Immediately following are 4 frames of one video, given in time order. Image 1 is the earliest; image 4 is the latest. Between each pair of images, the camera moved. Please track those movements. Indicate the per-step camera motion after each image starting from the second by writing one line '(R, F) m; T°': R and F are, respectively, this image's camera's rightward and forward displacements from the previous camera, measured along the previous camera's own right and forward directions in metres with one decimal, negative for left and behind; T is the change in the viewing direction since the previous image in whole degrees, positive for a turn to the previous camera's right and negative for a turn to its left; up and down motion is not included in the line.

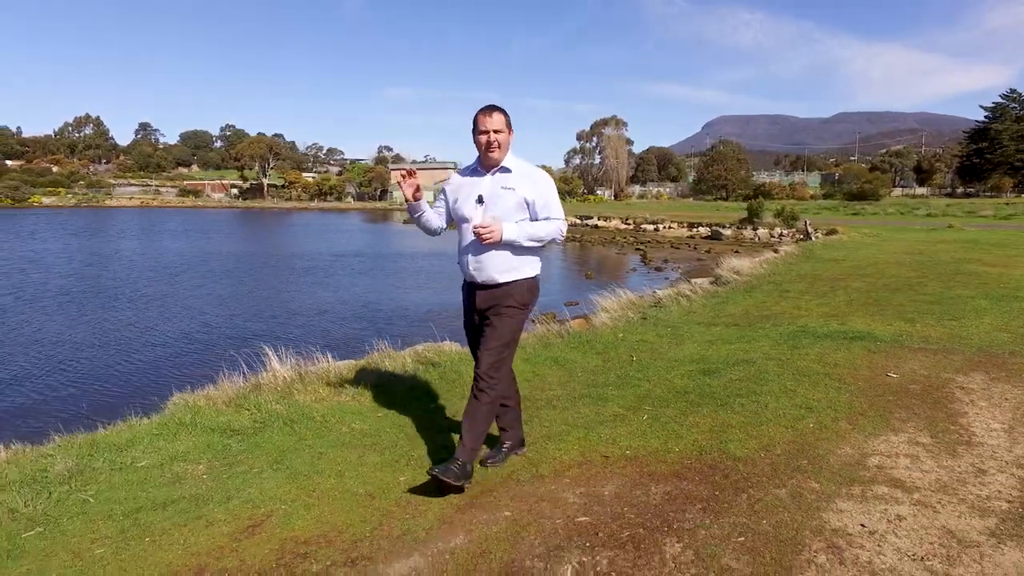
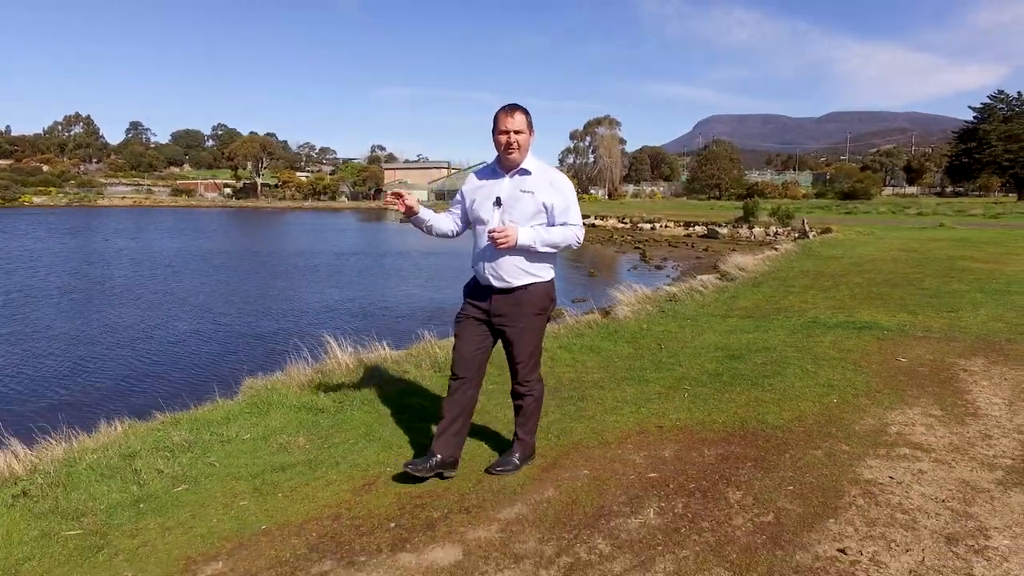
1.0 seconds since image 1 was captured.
(-0.6, -0.6) m; +1°
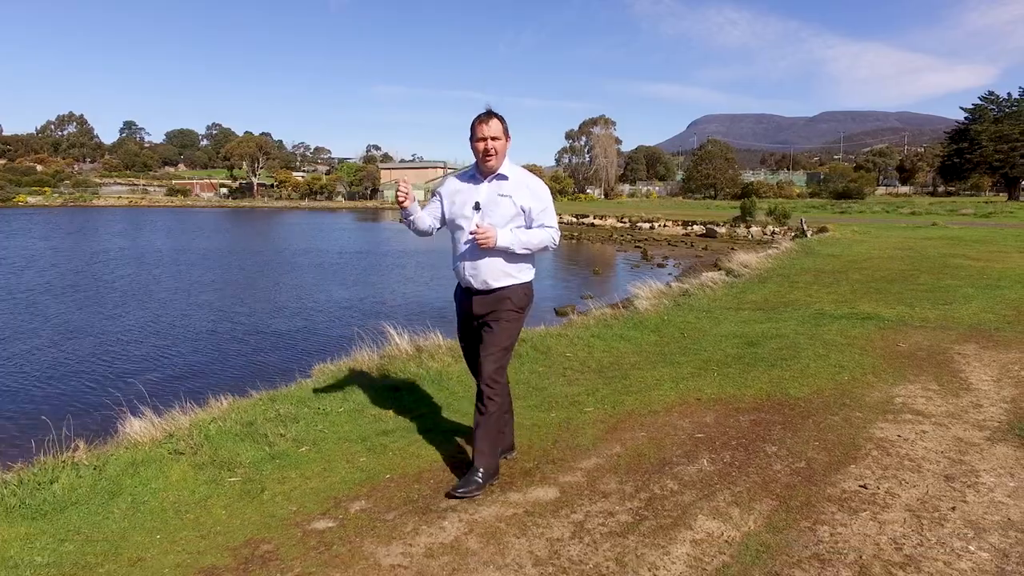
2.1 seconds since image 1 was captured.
(-0.6, -0.8) m; +1°
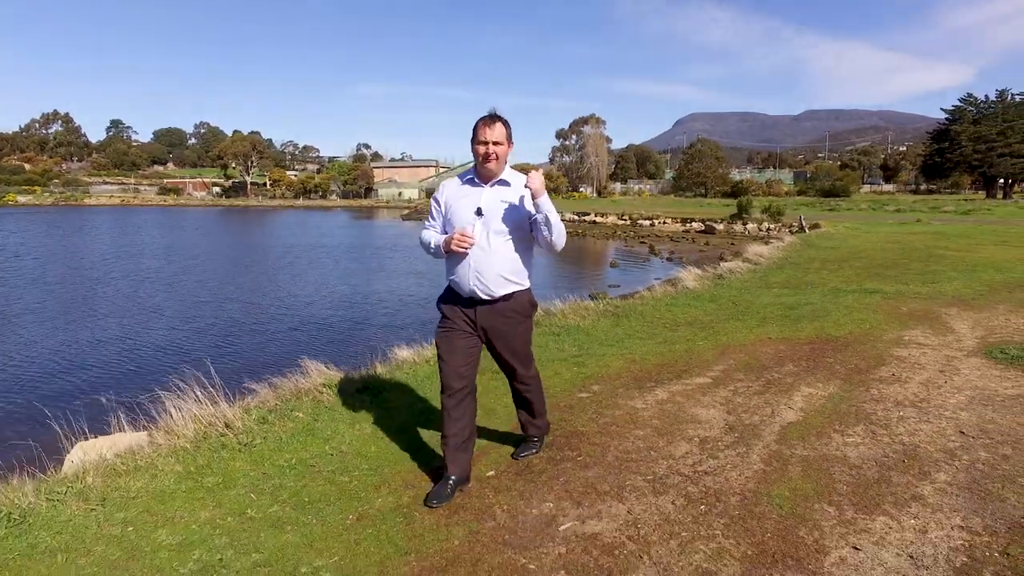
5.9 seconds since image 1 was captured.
(-1.9, -2.5) m; +1°
